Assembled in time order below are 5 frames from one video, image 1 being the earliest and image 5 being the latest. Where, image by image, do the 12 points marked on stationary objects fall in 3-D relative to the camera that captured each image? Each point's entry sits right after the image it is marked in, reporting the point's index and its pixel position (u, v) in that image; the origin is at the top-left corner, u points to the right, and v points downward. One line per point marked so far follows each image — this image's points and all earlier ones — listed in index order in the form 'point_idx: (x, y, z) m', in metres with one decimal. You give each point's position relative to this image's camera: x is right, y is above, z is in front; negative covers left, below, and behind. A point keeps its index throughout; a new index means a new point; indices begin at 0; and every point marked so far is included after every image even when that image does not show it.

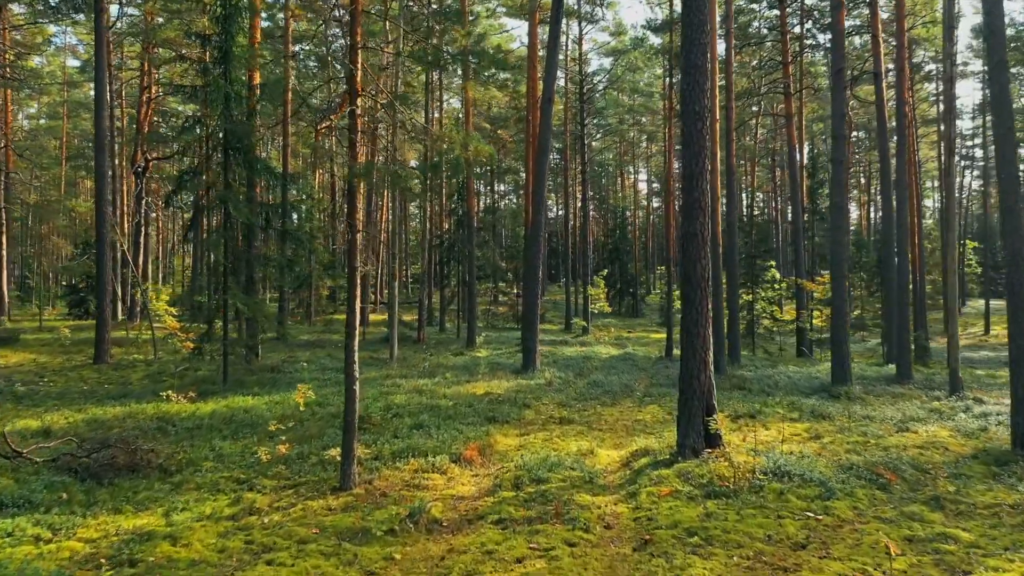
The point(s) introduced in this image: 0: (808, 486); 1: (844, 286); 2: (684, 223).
0: (+2.5, -1.6, +6.4) m
1: (+5.8, +0.1, +13.6) m
2: (+1.7, +0.6, +7.4) m
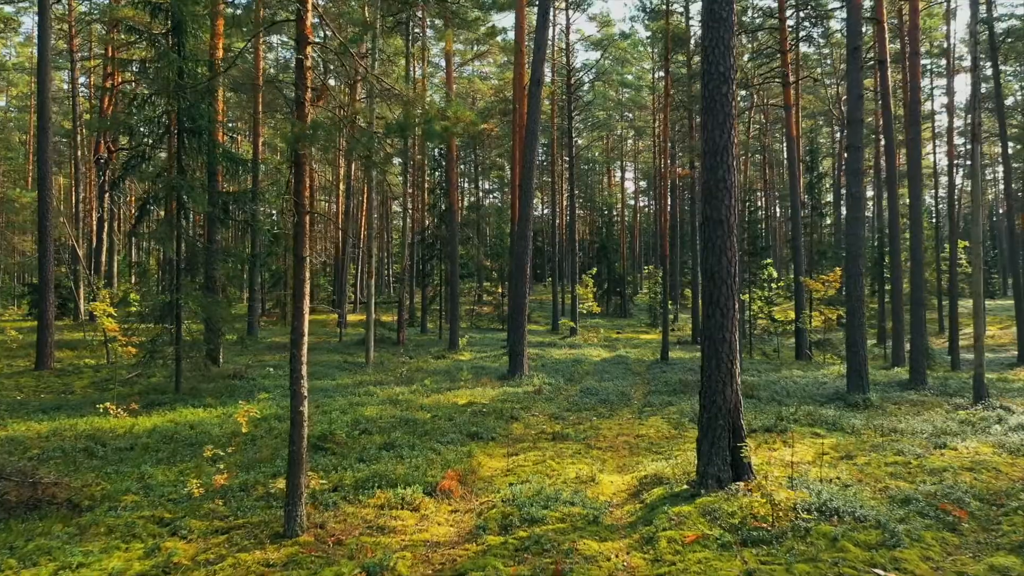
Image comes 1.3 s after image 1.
0: (+2.4, -1.6, +5.2) m
1: (+5.6, +0.1, +12.5) m
2: (+1.6, +0.6, +6.2) m
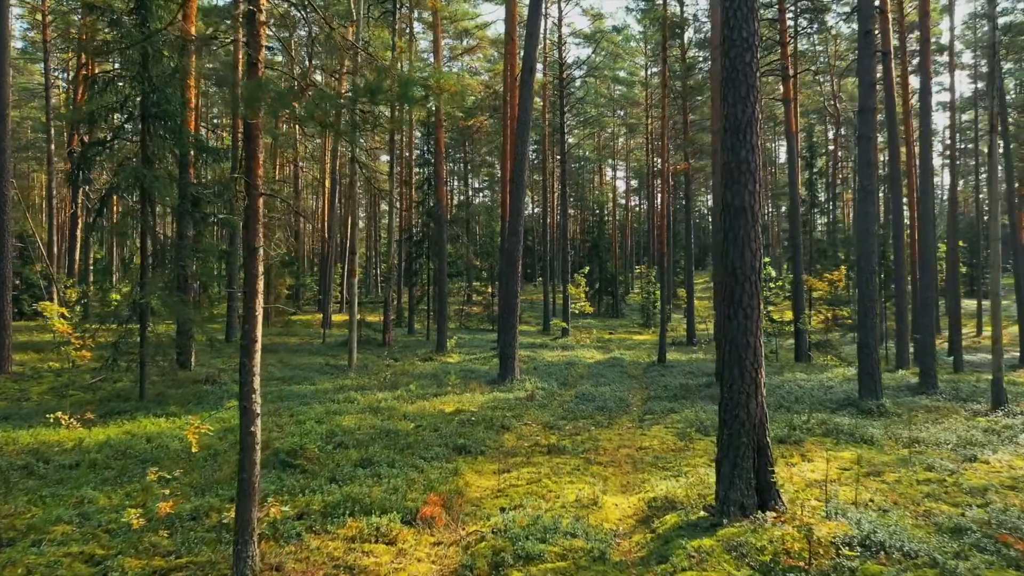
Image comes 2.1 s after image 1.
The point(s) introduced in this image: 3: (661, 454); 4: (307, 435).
0: (+2.3, -1.6, +4.4) m
1: (+5.5, +0.1, +11.7) m
2: (+1.5, +0.7, +5.4) m
3: (+1.5, -1.7, +8.0) m
4: (-2.2, -1.6, +8.4) m
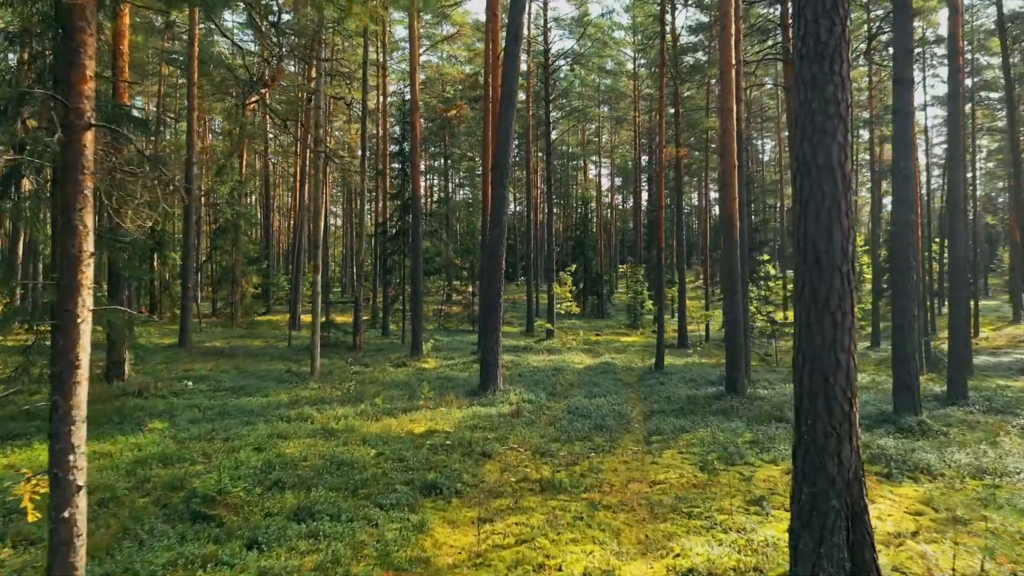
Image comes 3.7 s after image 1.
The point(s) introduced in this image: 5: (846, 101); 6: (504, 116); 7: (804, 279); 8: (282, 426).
0: (+2.3, -1.6, +2.8) m
1: (+5.2, +0.1, +10.2) m
2: (+1.4, +0.7, +3.8) m
3: (+1.4, -1.7, +6.4) m
4: (-2.4, -1.6, +6.7) m
5: (+1.6, +0.9, +3.7) m
6: (-0.1, +2.9, +13.0) m
7: (+1.4, 0.0, +3.8) m
8: (-2.6, -1.6, +8.8) m
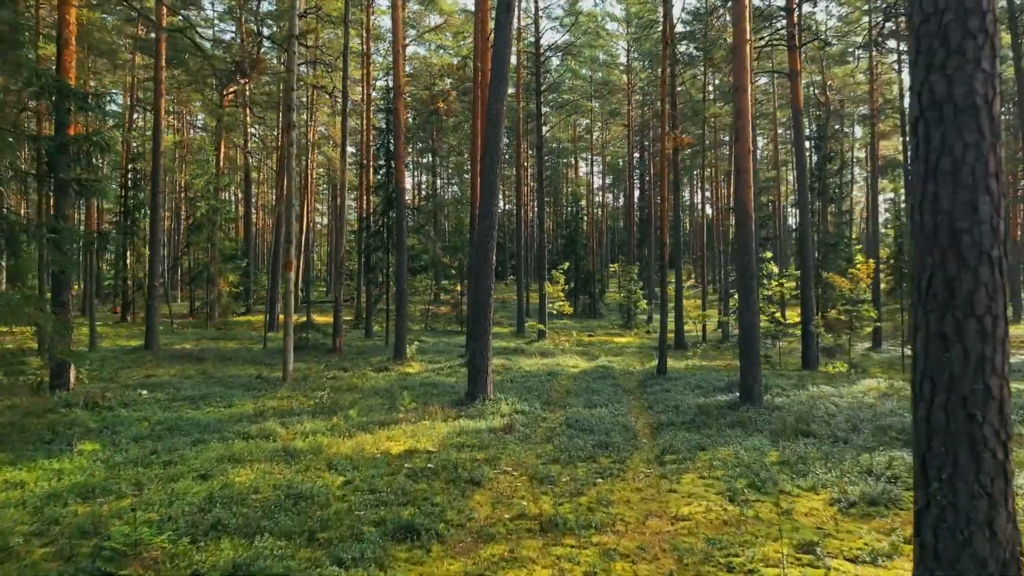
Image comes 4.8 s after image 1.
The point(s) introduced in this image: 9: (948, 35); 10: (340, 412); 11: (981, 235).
0: (+2.3, -1.5, +1.7) m
1: (+5.1, +0.2, +9.1) m
2: (+1.4, +0.7, +2.7) m
3: (+1.4, -1.7, +5.2) m
4: (-2.4, -1.5, +5.5) m
5: (+1.6, +0.9, +2.6) m
6: (-0.2, +2.9, +11.9) m
7: (+1.4, +0.1, +2.6) m
8: (-2.7, -1.5, +7.6) m
9: (+1.5, +0.8, +2.6) m
10: (-2.2, -1.6, +10.0) m
11: (+1.5, +0.2, +2.5) m
